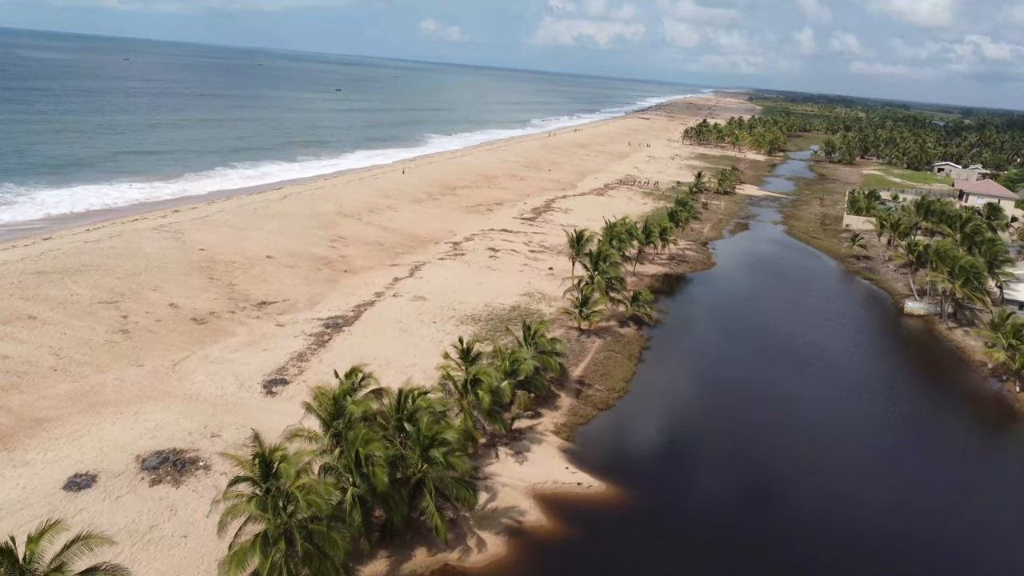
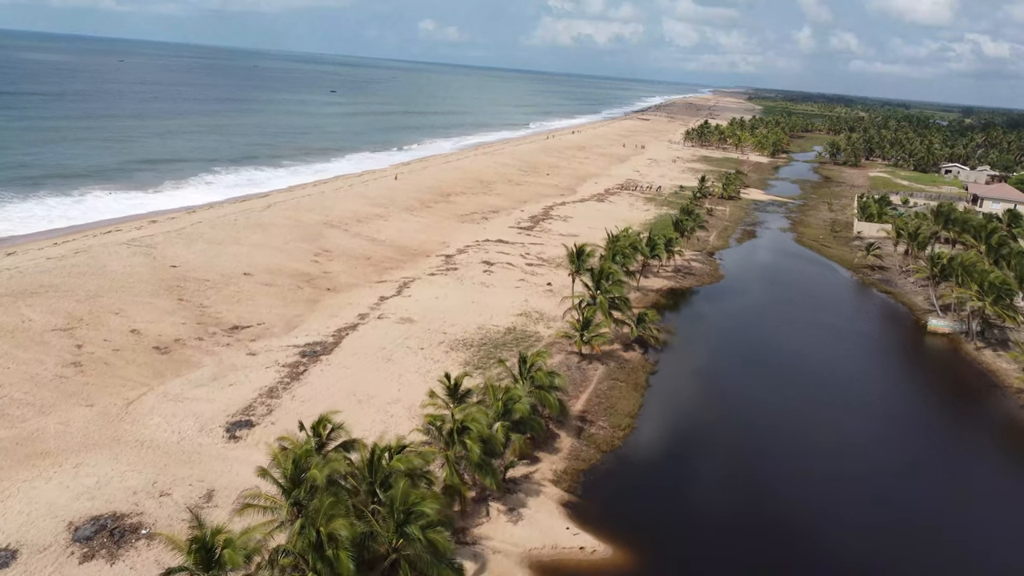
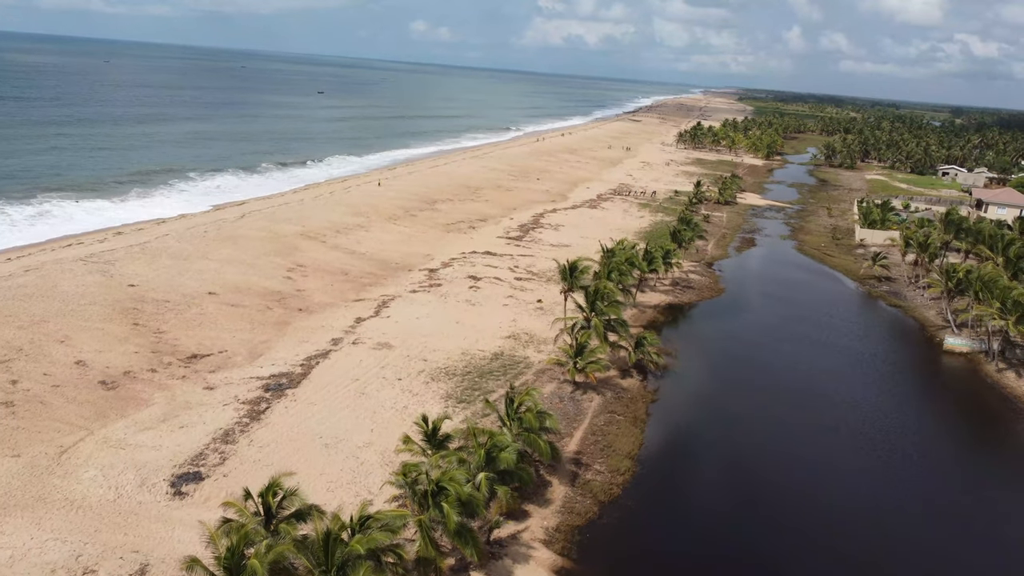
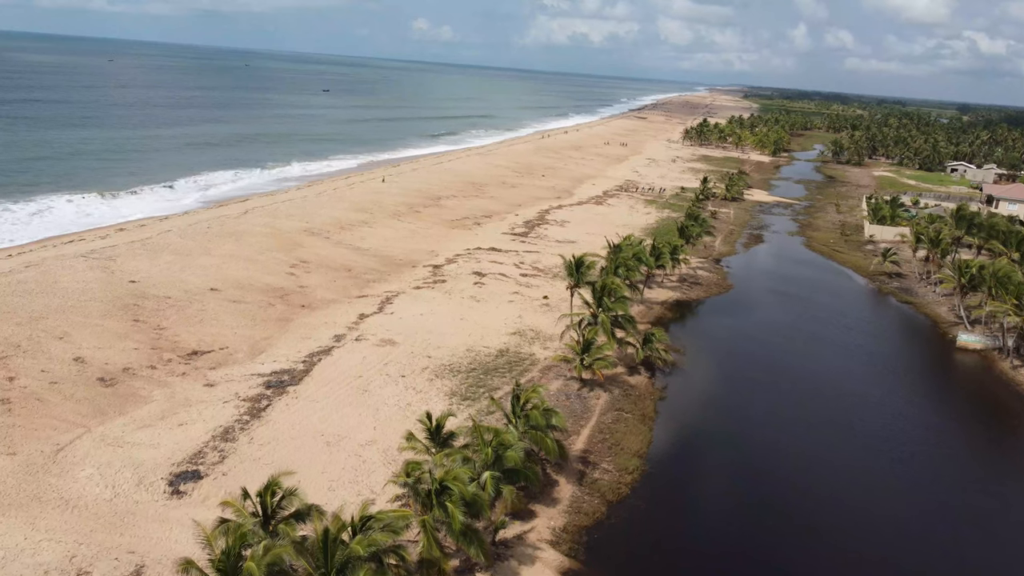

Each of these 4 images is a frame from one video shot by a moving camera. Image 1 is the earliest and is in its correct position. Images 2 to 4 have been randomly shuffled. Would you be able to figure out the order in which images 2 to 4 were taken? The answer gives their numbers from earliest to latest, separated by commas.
2, 3, 4
